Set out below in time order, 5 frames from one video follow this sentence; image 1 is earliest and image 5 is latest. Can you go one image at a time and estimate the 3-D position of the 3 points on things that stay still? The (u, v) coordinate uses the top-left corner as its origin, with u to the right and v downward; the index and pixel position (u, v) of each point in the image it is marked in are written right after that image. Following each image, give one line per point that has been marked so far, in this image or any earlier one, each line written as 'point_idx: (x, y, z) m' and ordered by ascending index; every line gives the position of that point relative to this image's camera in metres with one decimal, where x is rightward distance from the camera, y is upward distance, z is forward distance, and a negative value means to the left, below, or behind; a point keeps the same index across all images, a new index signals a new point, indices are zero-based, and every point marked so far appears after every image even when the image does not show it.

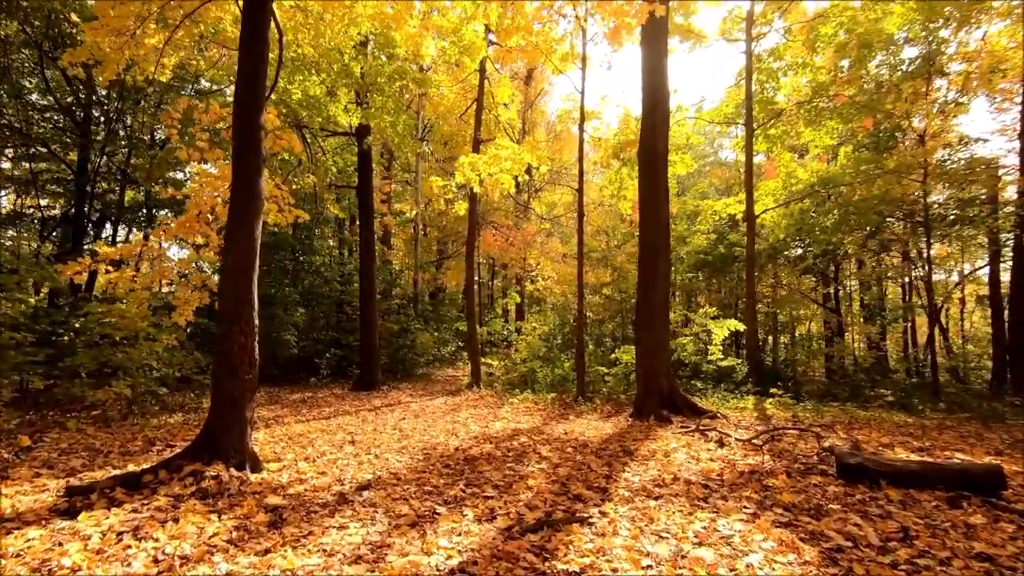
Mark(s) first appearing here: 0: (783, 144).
0: (+7.5, +3.9, +13.4) m
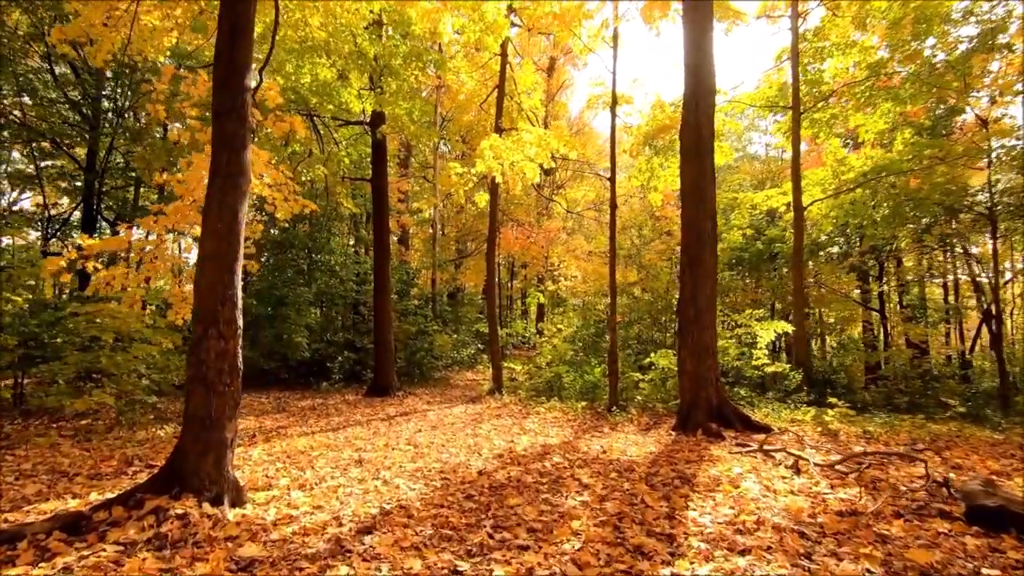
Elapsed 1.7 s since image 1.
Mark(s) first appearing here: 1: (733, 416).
0: (+8.1, +4.0, +12.3) m
1: (+3.2, -1.8, +7.1) m
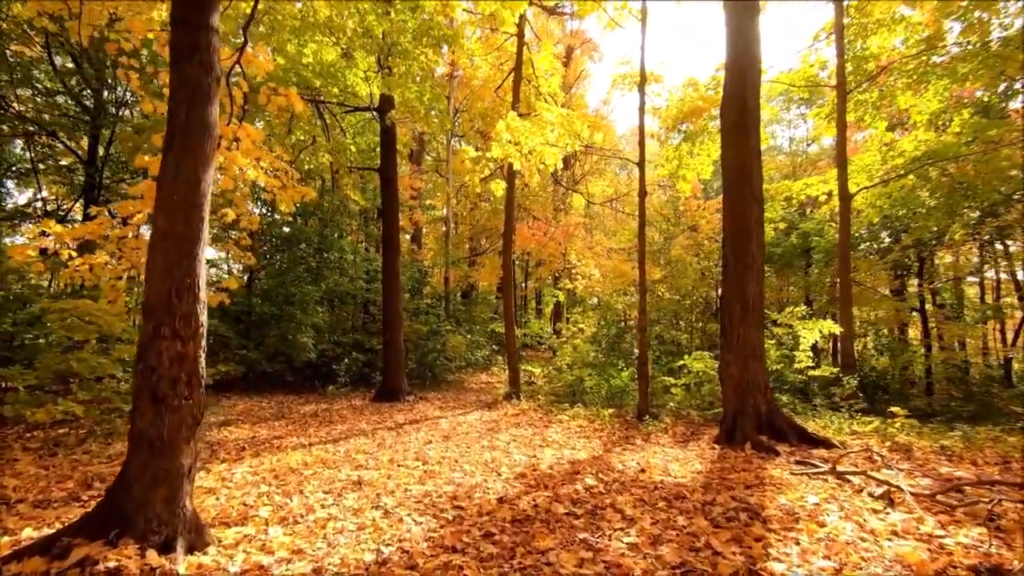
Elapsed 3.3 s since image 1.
0: (+8.5, +4.1, +11.3) m
1: (+3.5, -1.7, +6.2) m
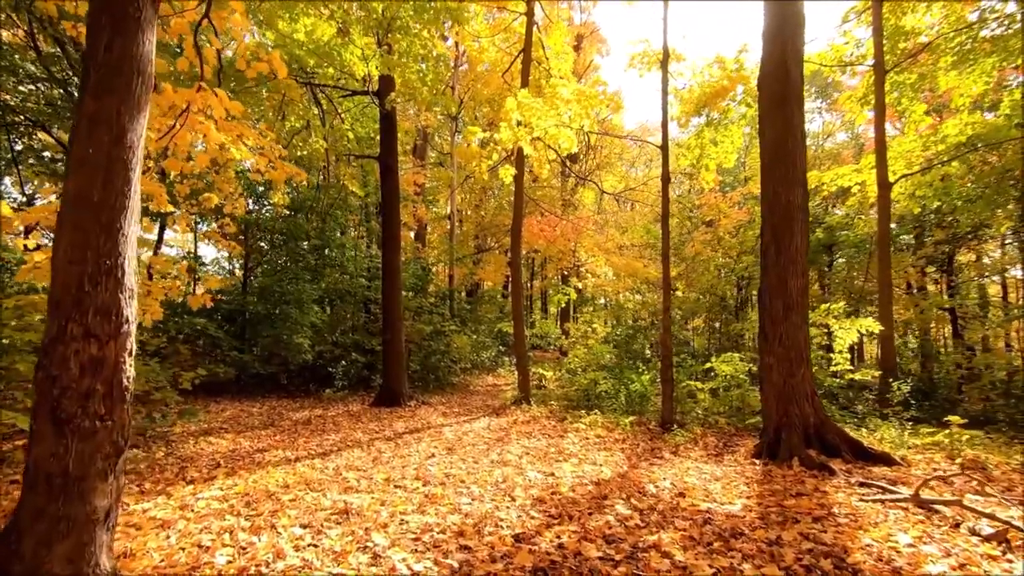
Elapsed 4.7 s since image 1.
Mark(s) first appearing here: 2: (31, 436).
0: (+8.7, +4.1, +10.5) m
1: (+3.6, -1.7, +5.4) m
2: (-2.0, -0.6, +2.0) m
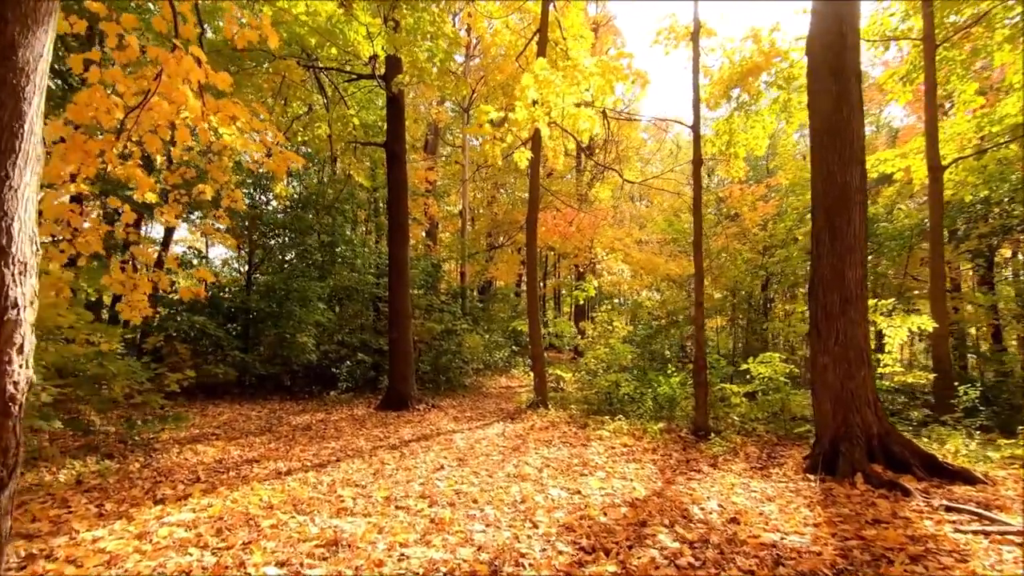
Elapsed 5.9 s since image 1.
0: (+9.0, +4.2, +9.7) m
1: (+3.8, -1.6, +4.7) m
2: (-1.9, -0.5, +1.4) m
